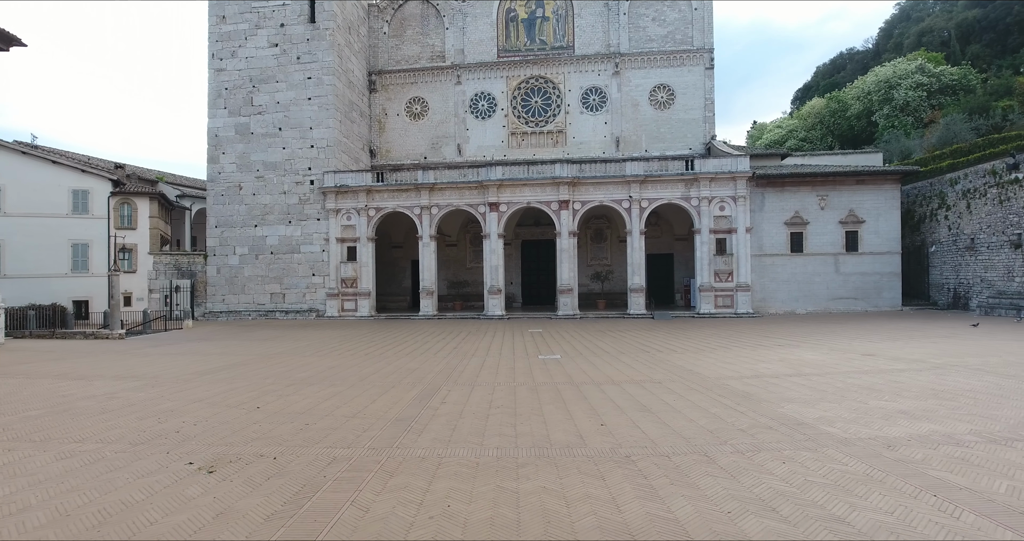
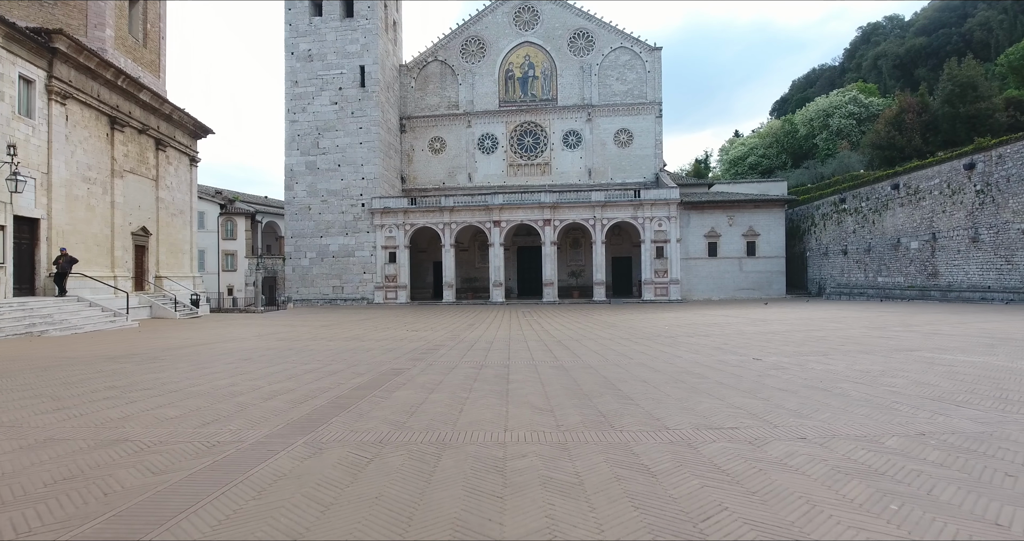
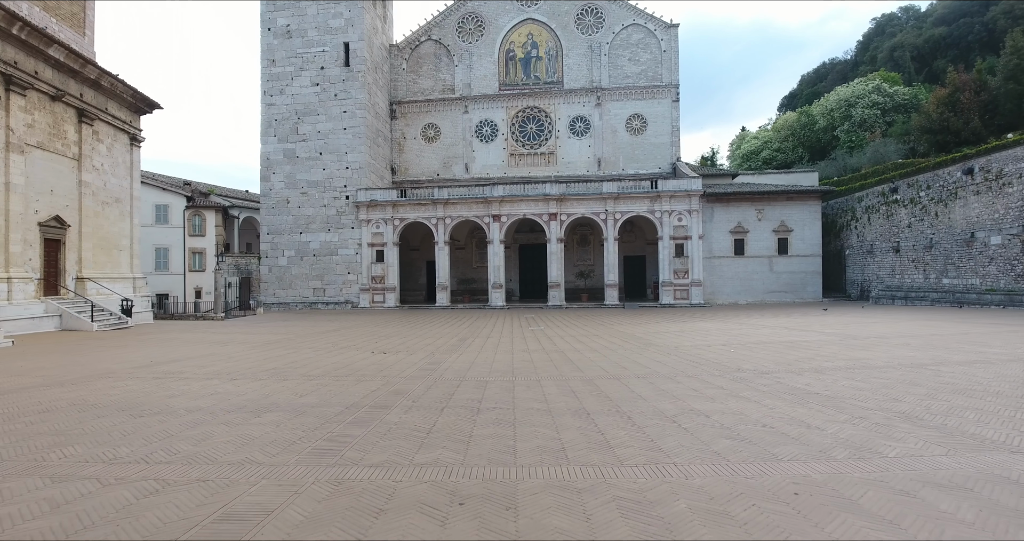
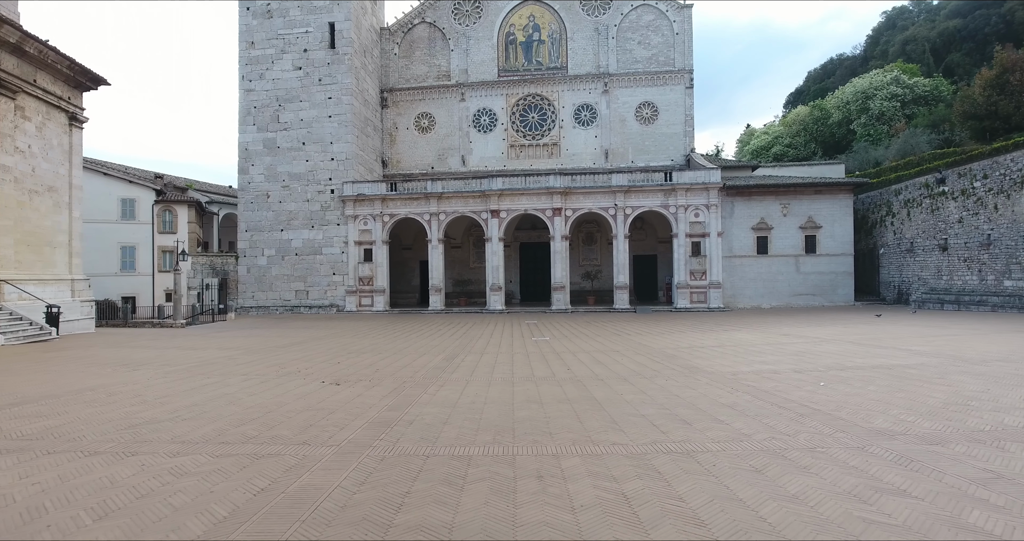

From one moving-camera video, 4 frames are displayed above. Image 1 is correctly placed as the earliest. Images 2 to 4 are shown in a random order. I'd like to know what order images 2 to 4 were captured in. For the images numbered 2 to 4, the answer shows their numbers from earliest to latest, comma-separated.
4, 3, 2
